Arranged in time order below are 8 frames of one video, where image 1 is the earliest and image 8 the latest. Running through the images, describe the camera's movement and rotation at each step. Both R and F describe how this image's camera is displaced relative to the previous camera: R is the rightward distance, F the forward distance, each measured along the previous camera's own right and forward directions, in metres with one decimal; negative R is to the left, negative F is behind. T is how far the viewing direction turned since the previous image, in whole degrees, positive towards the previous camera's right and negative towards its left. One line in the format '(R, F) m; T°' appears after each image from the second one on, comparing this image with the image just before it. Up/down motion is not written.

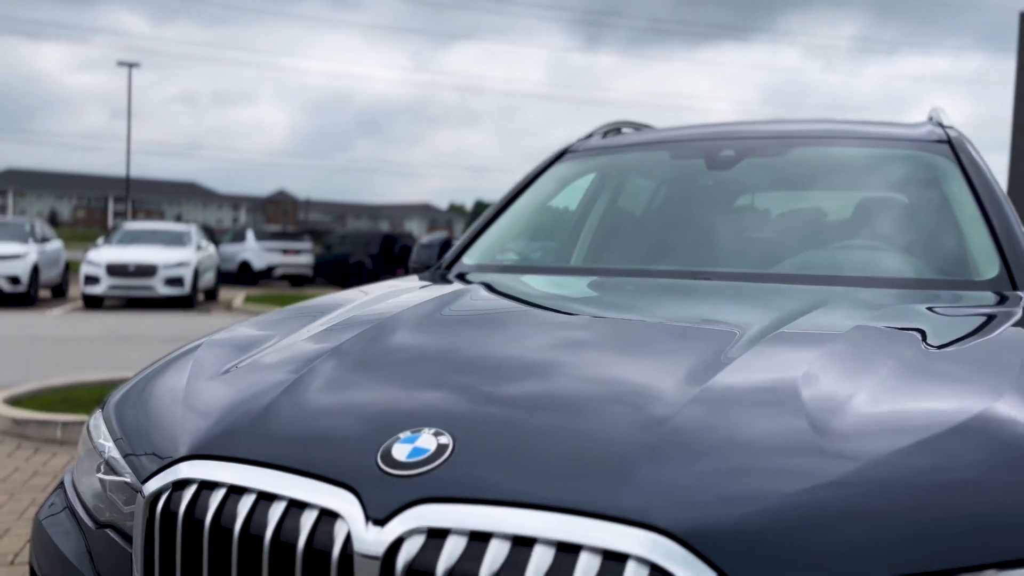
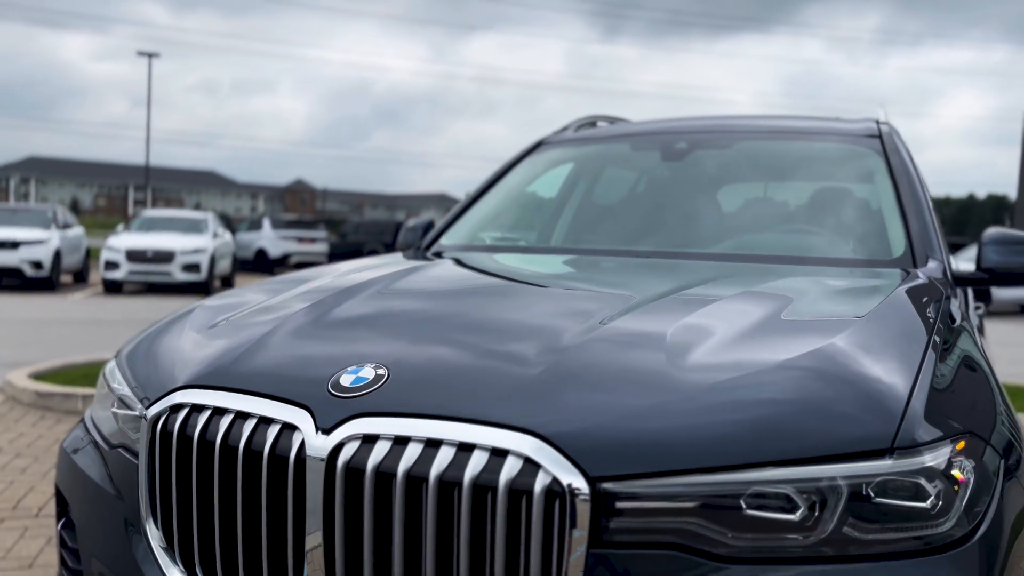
(+0.2, -0.3) m; -1°
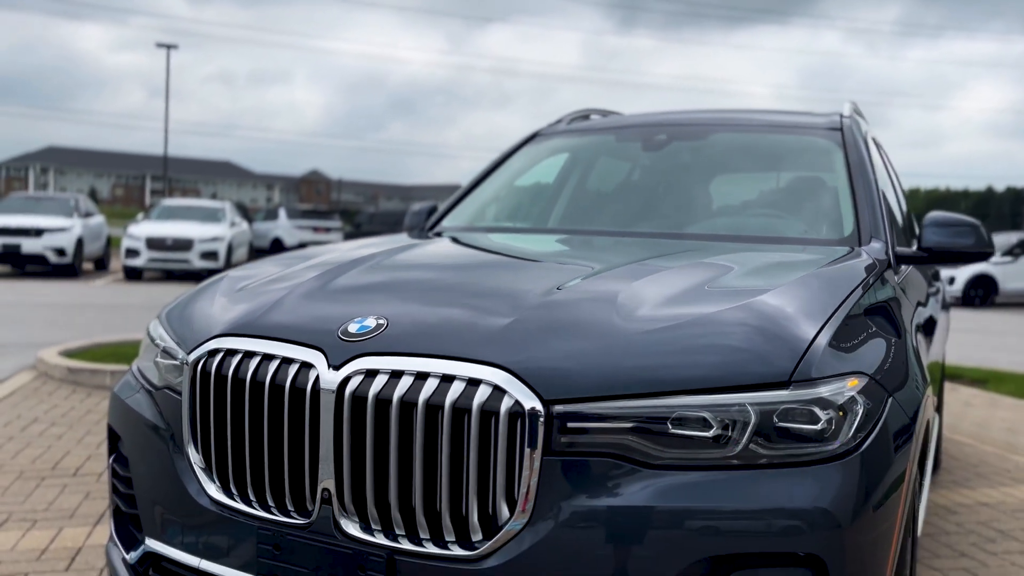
(+0.1, -0.3) m; -1°
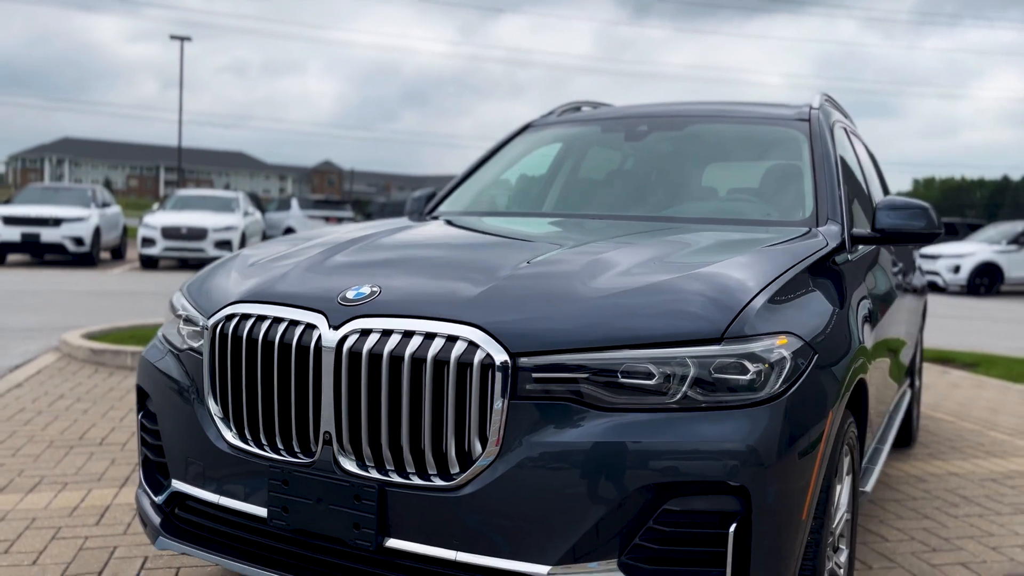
(+0.1, -0.3) m; -1°
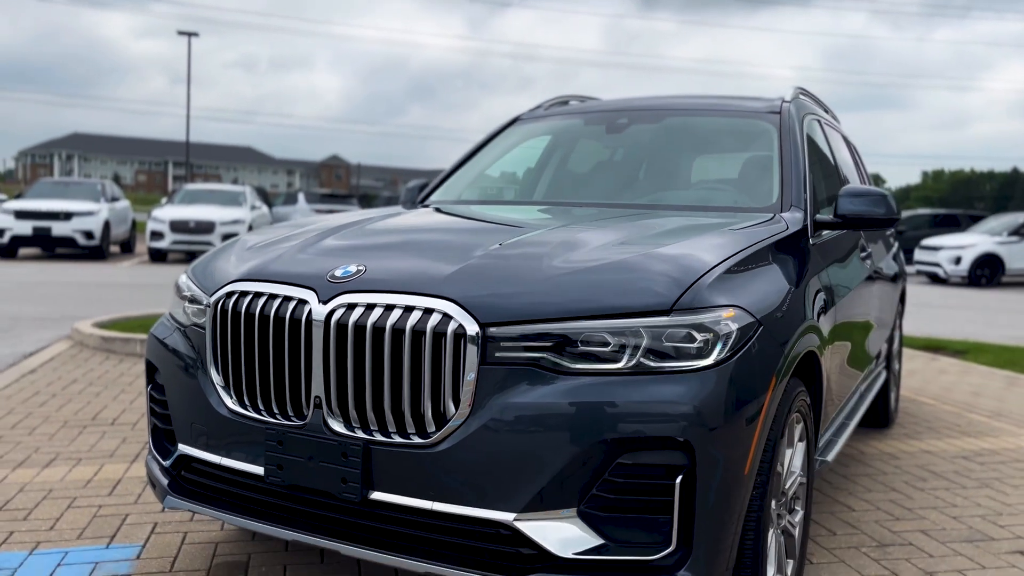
(+0.1, -0.2) m; -1°
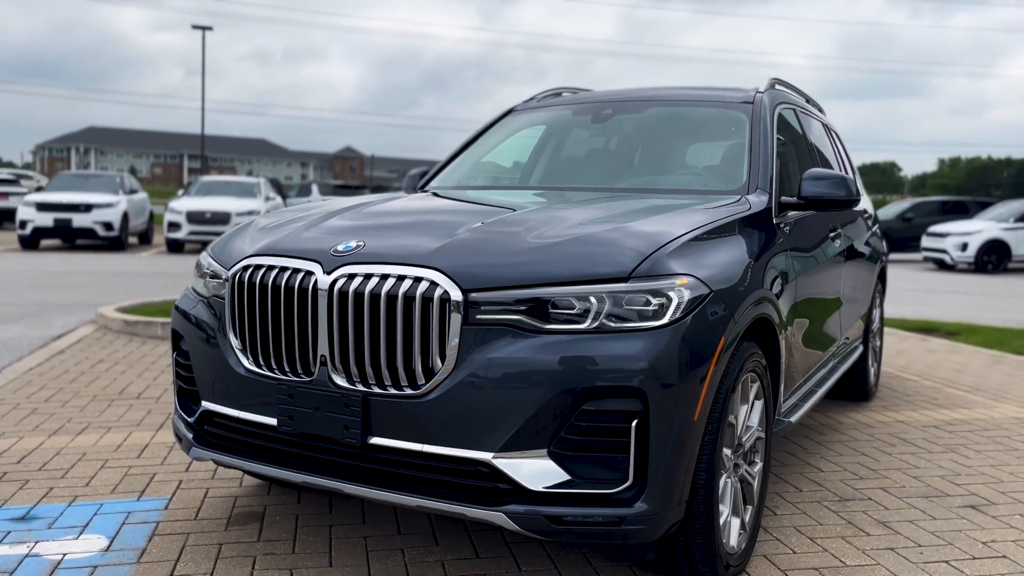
(+0.1, -0.3) m; -1°
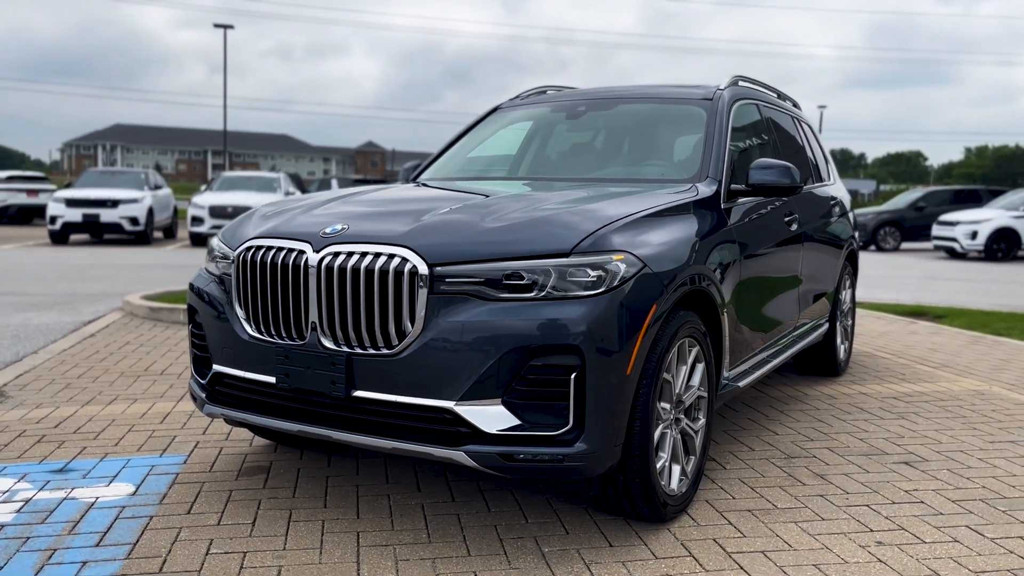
(+0.2, -0.4) m; -1°
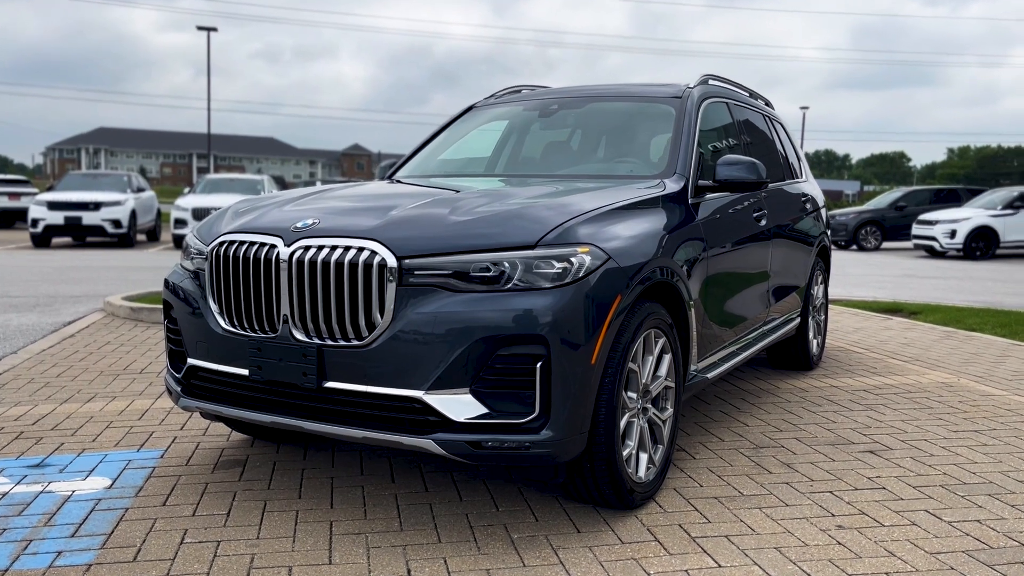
(+0.1, -0.1) m; +1°
